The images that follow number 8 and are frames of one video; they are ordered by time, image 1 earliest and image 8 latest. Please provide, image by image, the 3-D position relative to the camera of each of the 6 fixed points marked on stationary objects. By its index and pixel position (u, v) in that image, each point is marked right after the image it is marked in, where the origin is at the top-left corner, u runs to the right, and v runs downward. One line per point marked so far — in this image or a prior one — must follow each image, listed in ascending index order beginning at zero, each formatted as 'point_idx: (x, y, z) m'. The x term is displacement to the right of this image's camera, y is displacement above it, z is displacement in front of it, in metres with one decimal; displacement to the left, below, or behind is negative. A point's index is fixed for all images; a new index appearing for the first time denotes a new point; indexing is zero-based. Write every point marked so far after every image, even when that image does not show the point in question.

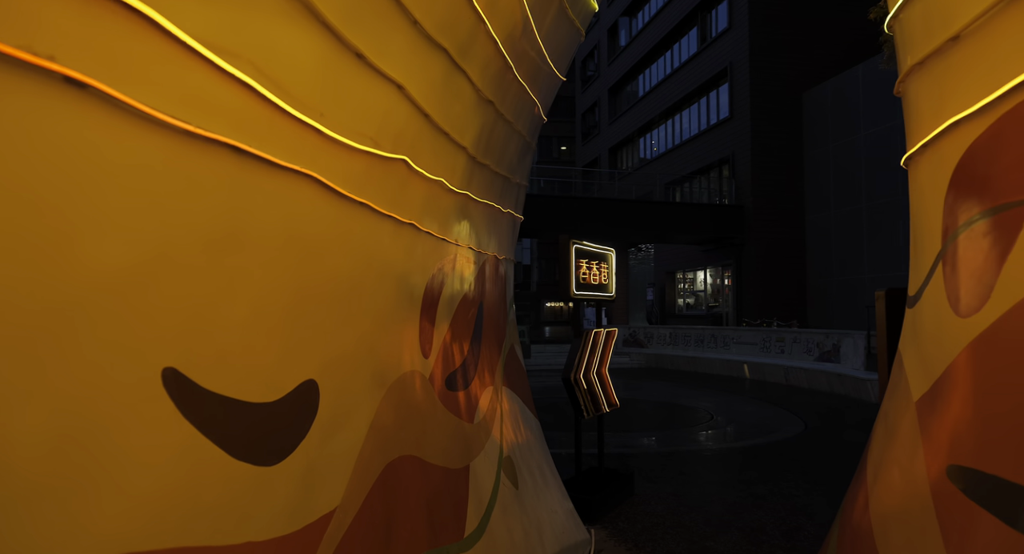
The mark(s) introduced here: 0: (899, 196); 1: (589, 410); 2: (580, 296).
0: (+12.7, +2.7, +19.4) m
1: (+0.8, -1.4, +6.1) m
2: (+0.7, -0.2, +6.1) m
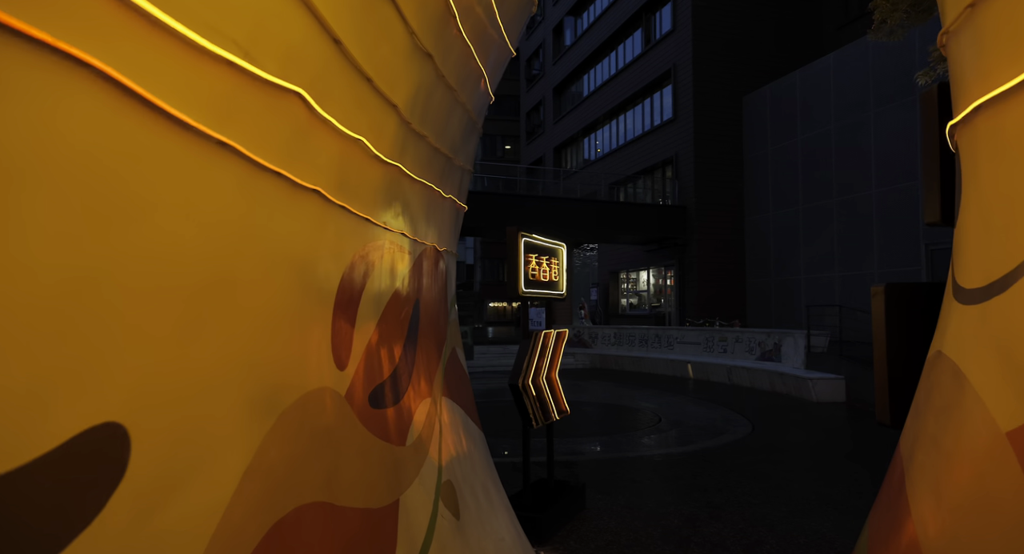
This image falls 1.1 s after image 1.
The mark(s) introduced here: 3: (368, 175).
0: (+10.9, +2.7, +19.9) m
1: (+0.3, -1.3, +5.5) m
2: (+0.2, -0.2, +5.6) m
3: (-0.6, +0.4, +2.4) m
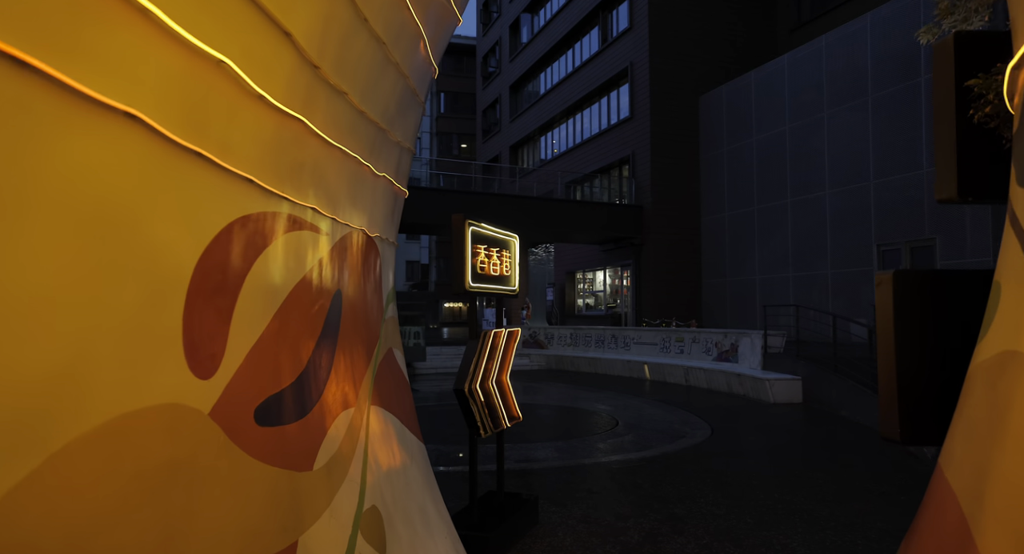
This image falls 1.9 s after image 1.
0: (+9.4, +2.7, +20.1) m
1: (-0.2, -1.3, +5.0) m
2: (-0.3, -0.1, +5.1) m
3: (-0.8, +0.5, +1.8) m
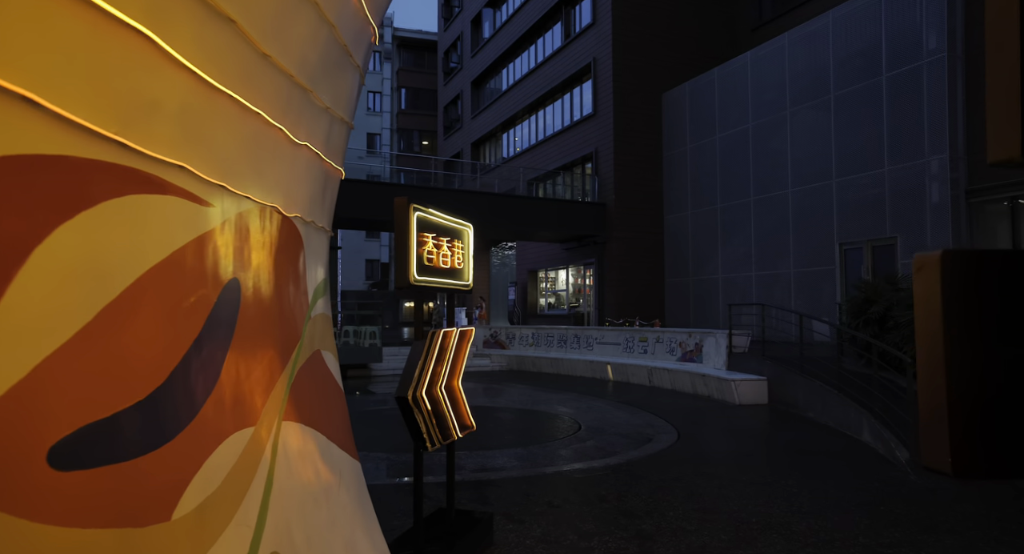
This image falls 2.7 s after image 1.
0: (+8.1, +2.7, +20.1) m
1: (-0.6, -1.2, +4.4) m
2: (-0.7, 0.0, +4.4) m
3: (-1.0, +0.5, +1.2) m
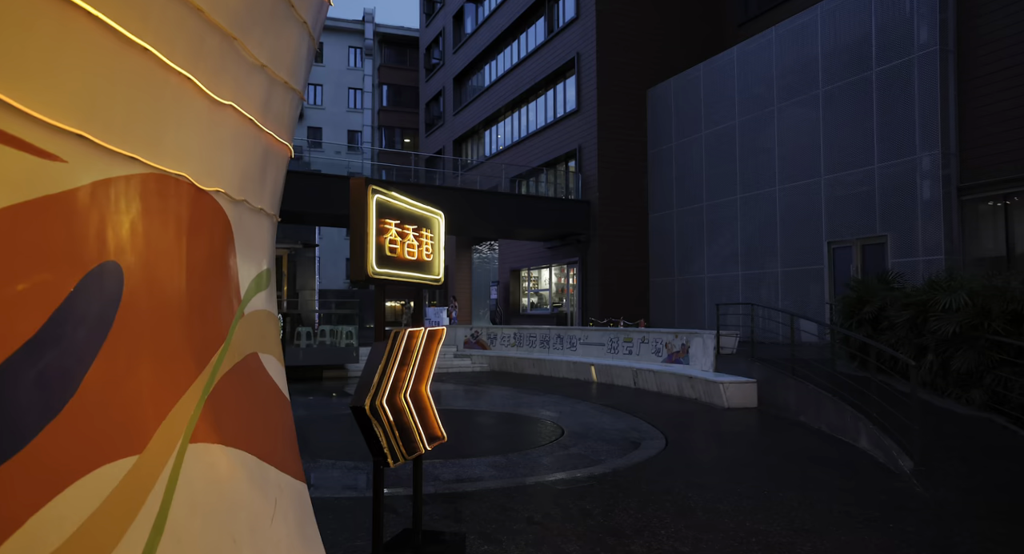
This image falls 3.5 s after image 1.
0: (+7.5, +2.7, +19.8) m
1: (-0.7, -1.2, +3.8) m
2: (-0.8, 0.0, +3.9) m
3: (-1.1, +0.6, +0.6) m
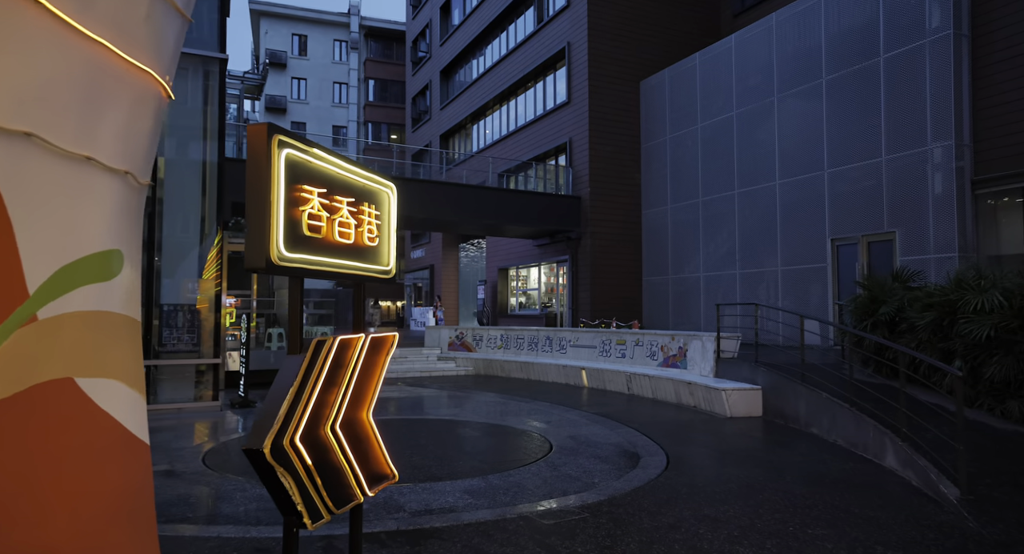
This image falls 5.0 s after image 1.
0: (+7.1, +2.7, +18.9) m
1: (-0.9, -1.1, +2.8) m
2: (-1.0, +0.1, +2.8) m
3: (-1.2, +0.6, -0.4) m
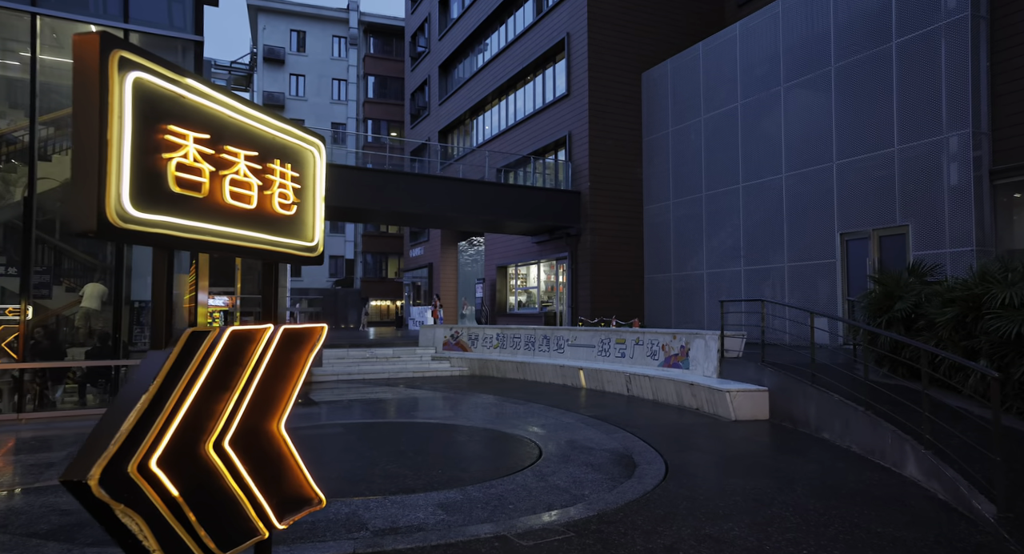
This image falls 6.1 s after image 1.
0: (+6.9, +2.8, +18.2) m
1: (-1.1, -1.0, +2.1) m
2: (-1.2, +0.2, +2.2) m
3: (-1.4, +0.8, -1.1) m
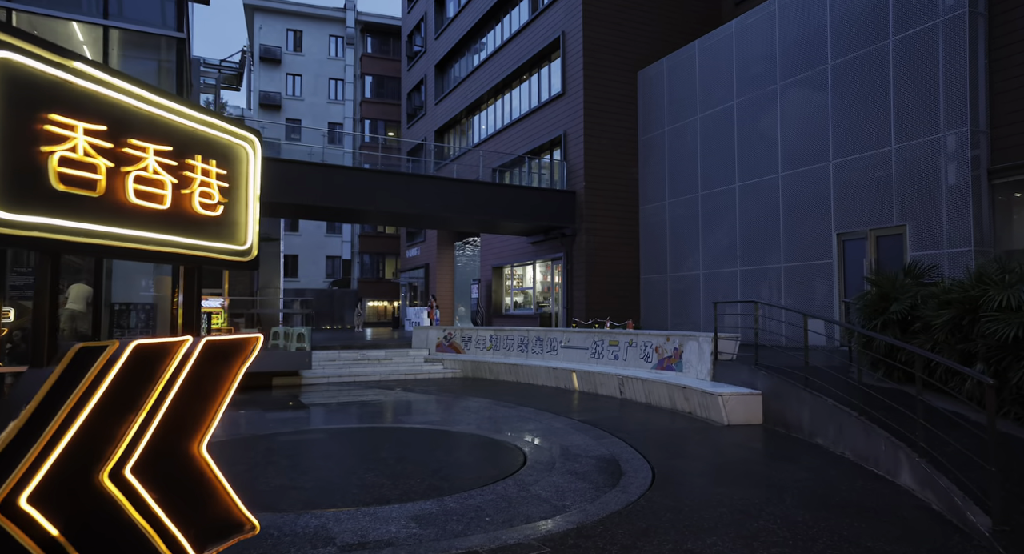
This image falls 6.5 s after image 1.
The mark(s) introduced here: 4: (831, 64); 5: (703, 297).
0: (+6.7, +2.8, +17.9) m
1: (-1.3, -1.0, +1.9) m
2: (-1.4, +0.1, +2.0) m
3: (-1.6, +0.7, -1.3) m
4: (+8.3, +5.5, +15.4) m
5: (+6.0, -0.6, +18.9) m
